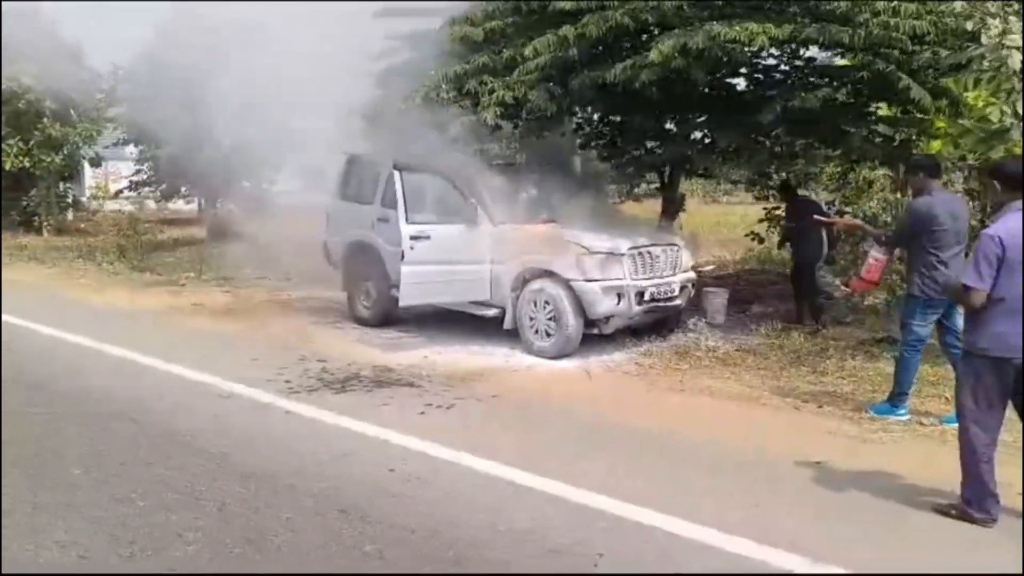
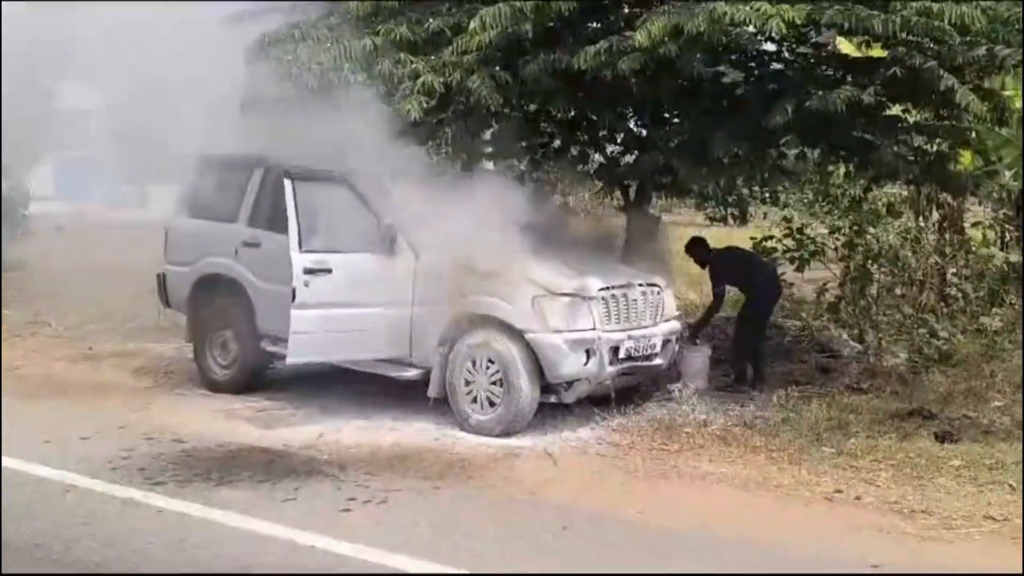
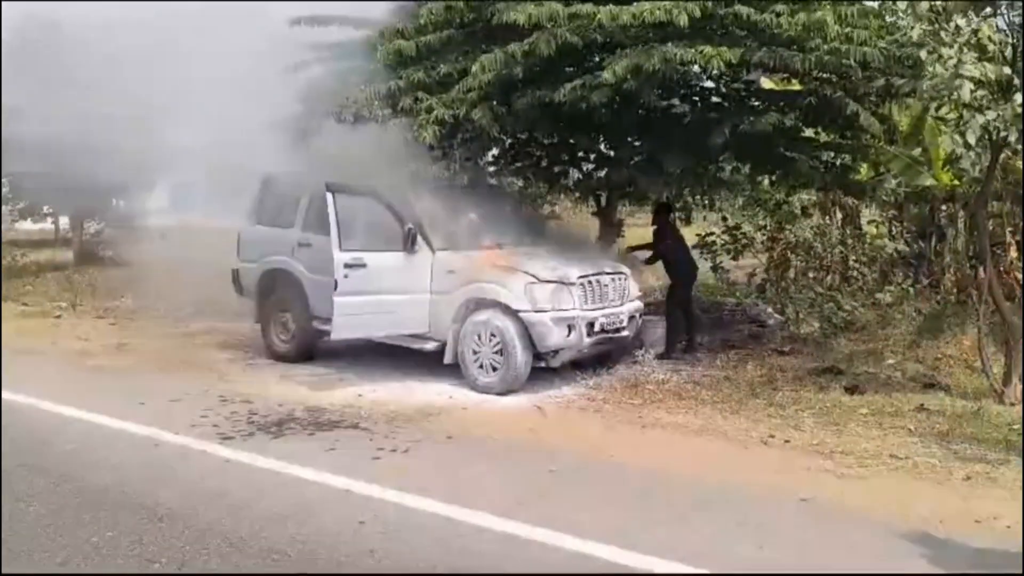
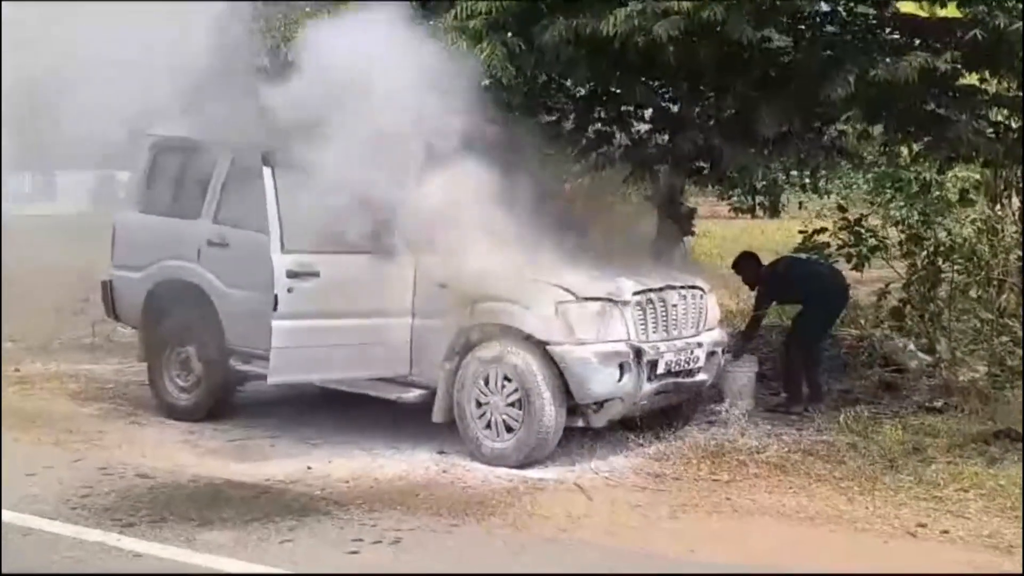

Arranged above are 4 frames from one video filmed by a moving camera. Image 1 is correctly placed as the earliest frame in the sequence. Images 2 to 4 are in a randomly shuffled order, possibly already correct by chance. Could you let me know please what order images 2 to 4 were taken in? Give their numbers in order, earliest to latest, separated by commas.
3, 2, 4
